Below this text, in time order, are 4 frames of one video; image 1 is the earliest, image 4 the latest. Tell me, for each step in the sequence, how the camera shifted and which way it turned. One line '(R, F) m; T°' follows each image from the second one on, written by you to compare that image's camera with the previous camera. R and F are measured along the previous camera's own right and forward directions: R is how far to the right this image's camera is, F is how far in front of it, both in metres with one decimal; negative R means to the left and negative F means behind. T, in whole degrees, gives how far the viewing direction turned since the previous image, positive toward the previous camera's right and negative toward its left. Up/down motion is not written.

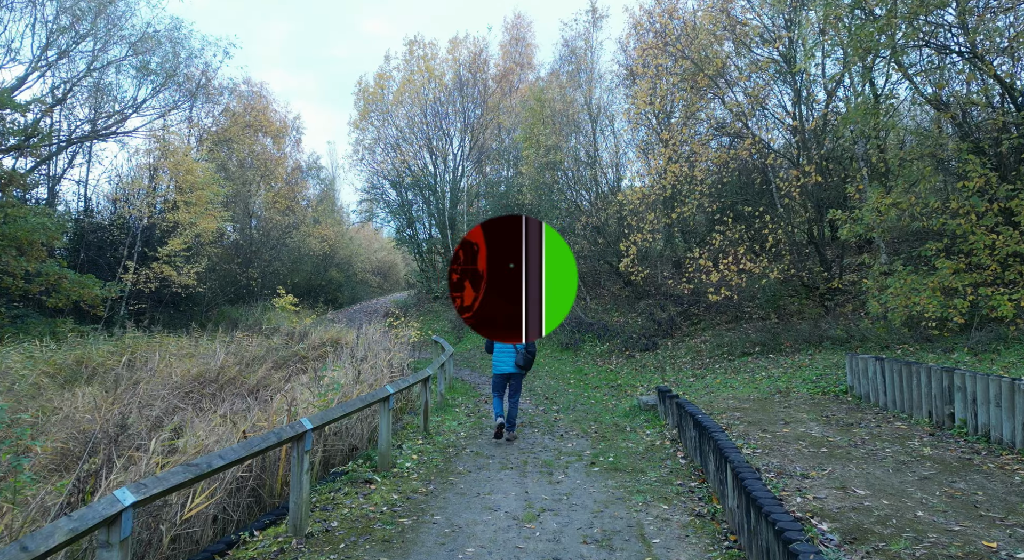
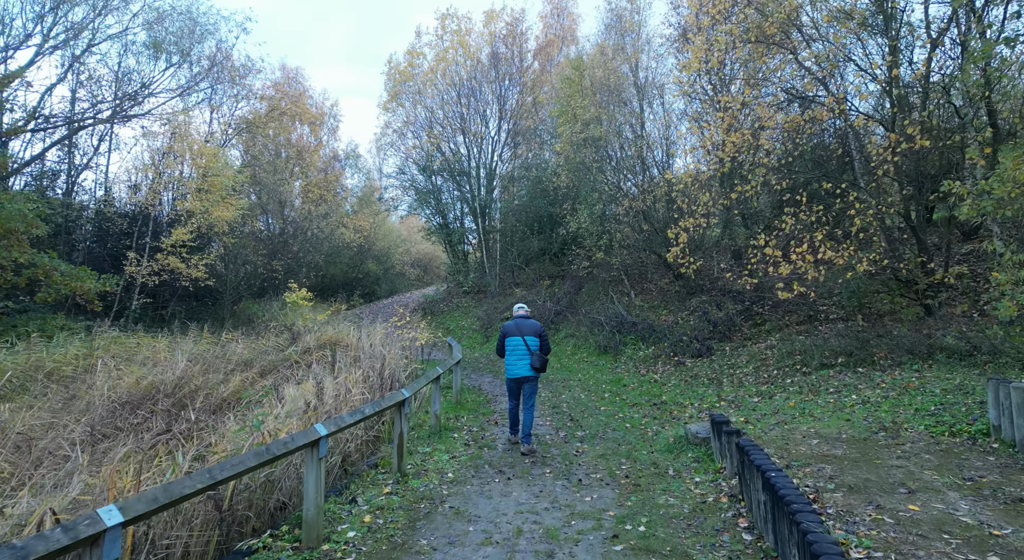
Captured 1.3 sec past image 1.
(+0.5, +2.1) m; -5°
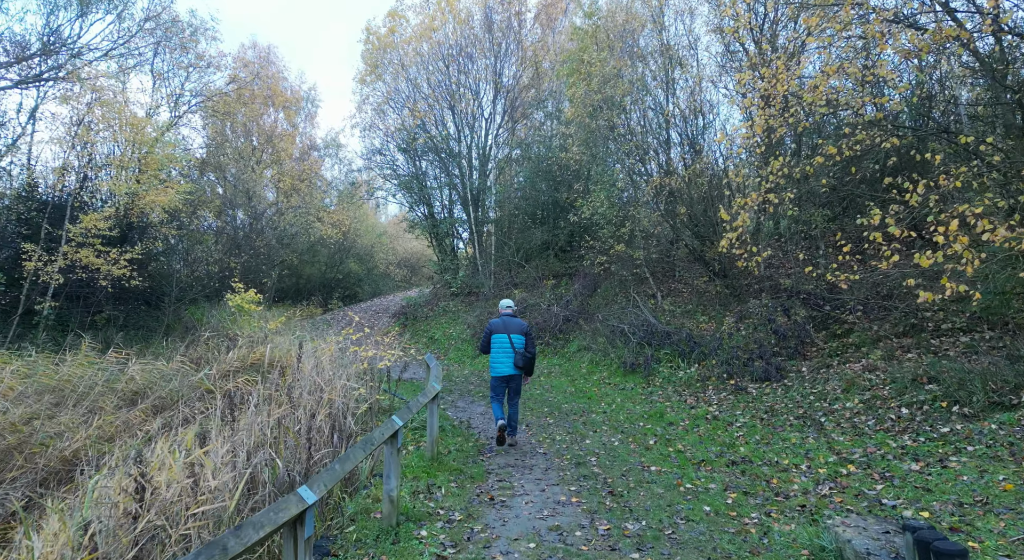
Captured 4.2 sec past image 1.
(-0.1, +3.3) m; +1°
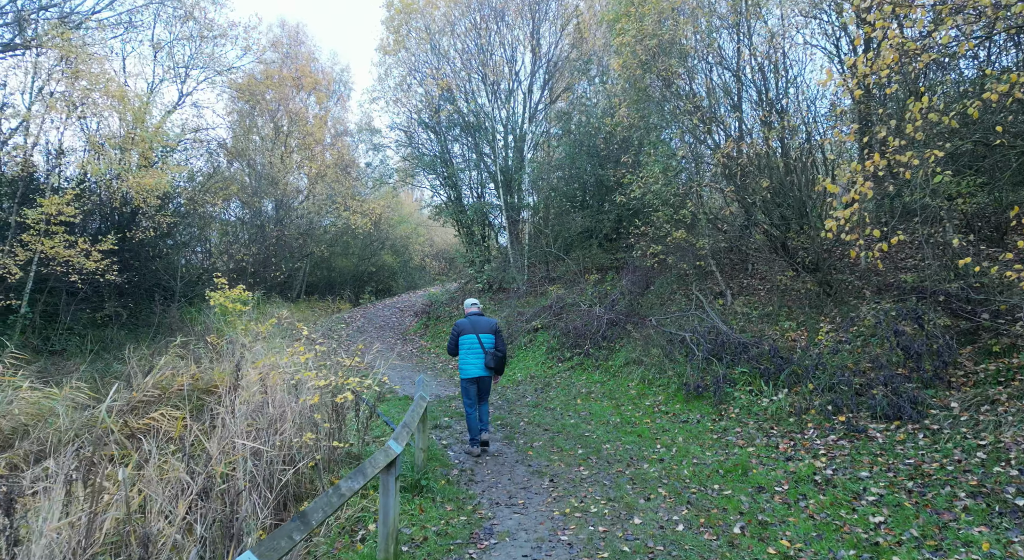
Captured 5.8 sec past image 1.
(+0.3, +2.5) m; -5°
